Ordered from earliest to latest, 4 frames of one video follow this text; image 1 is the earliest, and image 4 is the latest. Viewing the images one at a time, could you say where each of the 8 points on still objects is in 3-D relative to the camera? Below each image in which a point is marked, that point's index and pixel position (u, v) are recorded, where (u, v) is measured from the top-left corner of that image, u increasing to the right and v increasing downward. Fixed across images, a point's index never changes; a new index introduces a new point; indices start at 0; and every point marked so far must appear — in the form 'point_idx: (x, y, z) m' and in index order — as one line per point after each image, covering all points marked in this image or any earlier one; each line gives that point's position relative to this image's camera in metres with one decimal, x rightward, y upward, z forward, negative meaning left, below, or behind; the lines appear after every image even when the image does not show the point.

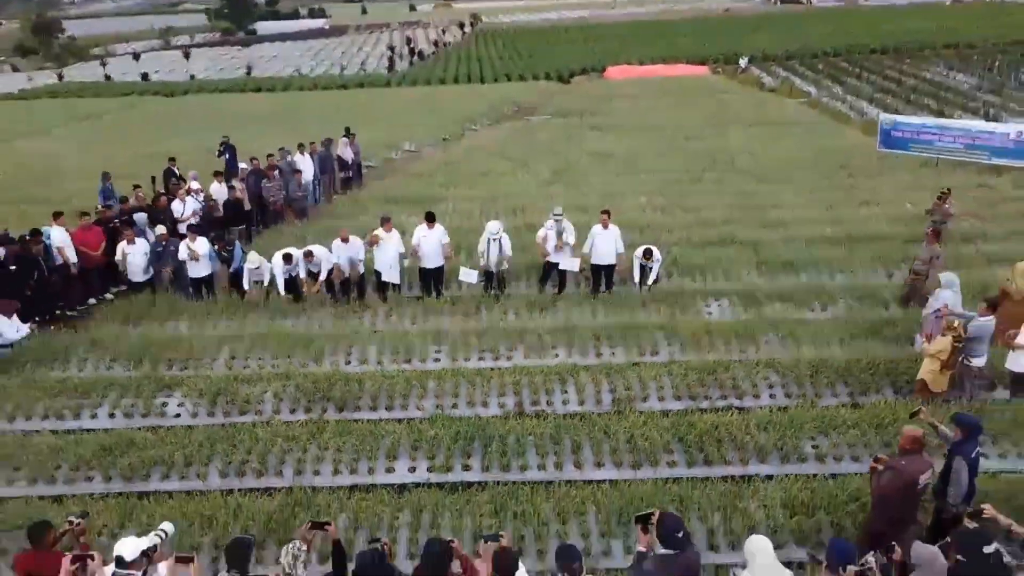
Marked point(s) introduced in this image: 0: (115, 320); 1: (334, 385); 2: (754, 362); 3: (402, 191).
0: (-4.7, -0.4, +9.4) m
1: (-1.7, -0.9, +7.8) m
2: (+2.5, -0.7, +8.0) m
3: (-2.1, +1.9, +15.5) m
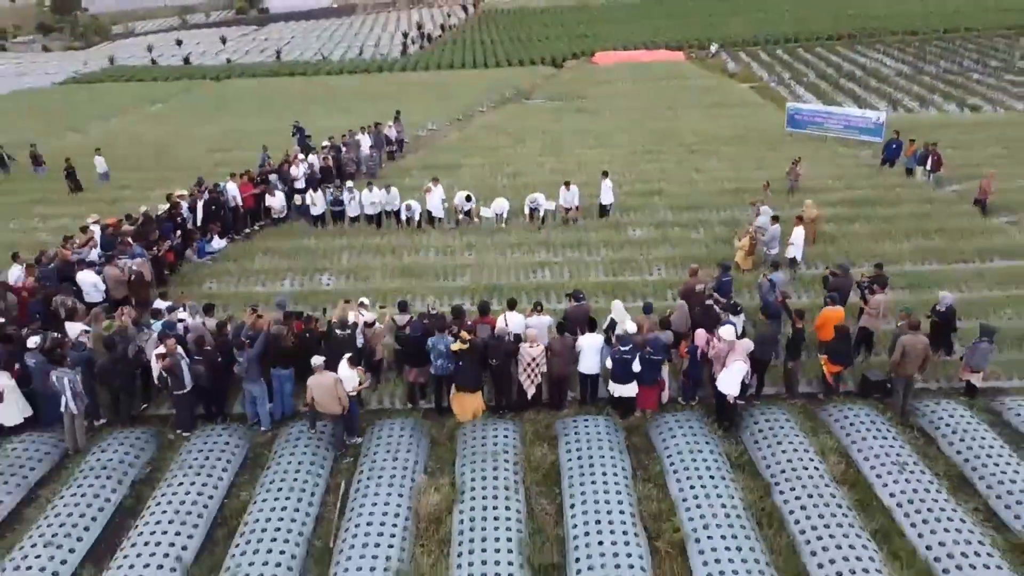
0: (-4.7, +1.0, +15.4) m
1: (-1.7, +0.3, +13.8) m
2: (+2.5, +0.6, +14.0) m
3: (-2.1, +3.4, +21.4) m
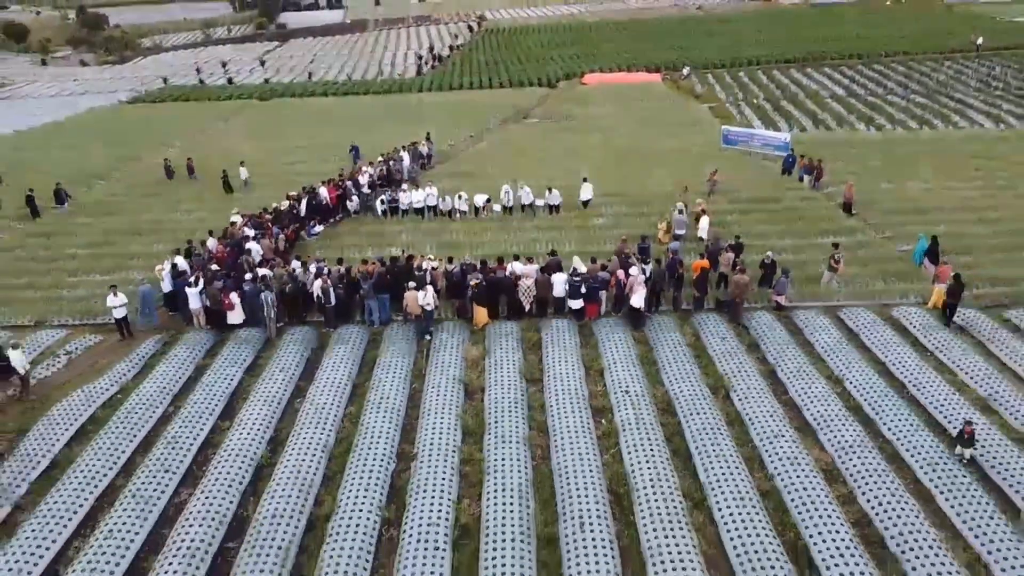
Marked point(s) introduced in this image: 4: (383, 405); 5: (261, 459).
0: (-4.6, +1.8, +22.7) m
1: (-1.6, +1.2, +21.0) m
2: (+2.5, +1.4, +21.3) m
3: (-2.0, +4.2, +28.6) m
4: (-2.2, -2.0, +13.5) m
5: (-3.9, -2.7, +12.5) m
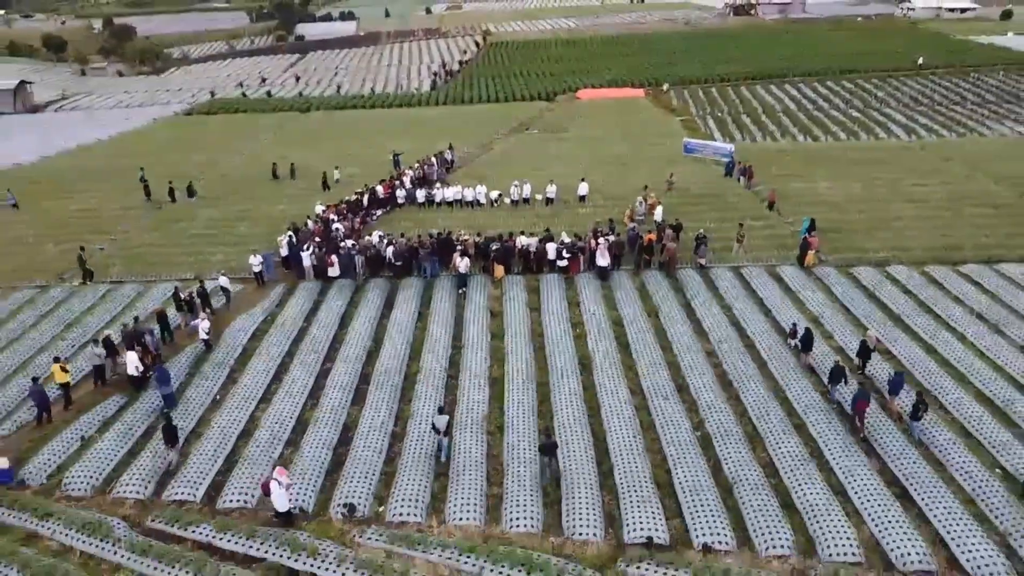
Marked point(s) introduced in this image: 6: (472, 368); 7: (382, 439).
0: (-4.4, +2.9, +30.7) m
1: (-1.4, +2.3, +29.1) m
2: (+2.8, +2.5, +29.3) m
3: (-1.8, +5.3, +36.7) m
4: (-2.0, -0.9, +21.5) m
5: (-3.7, -1.5, +20.5) m
6: (-1.0, -1.9, +19.0) m
7: (-2.7, -3.1, +16.4) m
